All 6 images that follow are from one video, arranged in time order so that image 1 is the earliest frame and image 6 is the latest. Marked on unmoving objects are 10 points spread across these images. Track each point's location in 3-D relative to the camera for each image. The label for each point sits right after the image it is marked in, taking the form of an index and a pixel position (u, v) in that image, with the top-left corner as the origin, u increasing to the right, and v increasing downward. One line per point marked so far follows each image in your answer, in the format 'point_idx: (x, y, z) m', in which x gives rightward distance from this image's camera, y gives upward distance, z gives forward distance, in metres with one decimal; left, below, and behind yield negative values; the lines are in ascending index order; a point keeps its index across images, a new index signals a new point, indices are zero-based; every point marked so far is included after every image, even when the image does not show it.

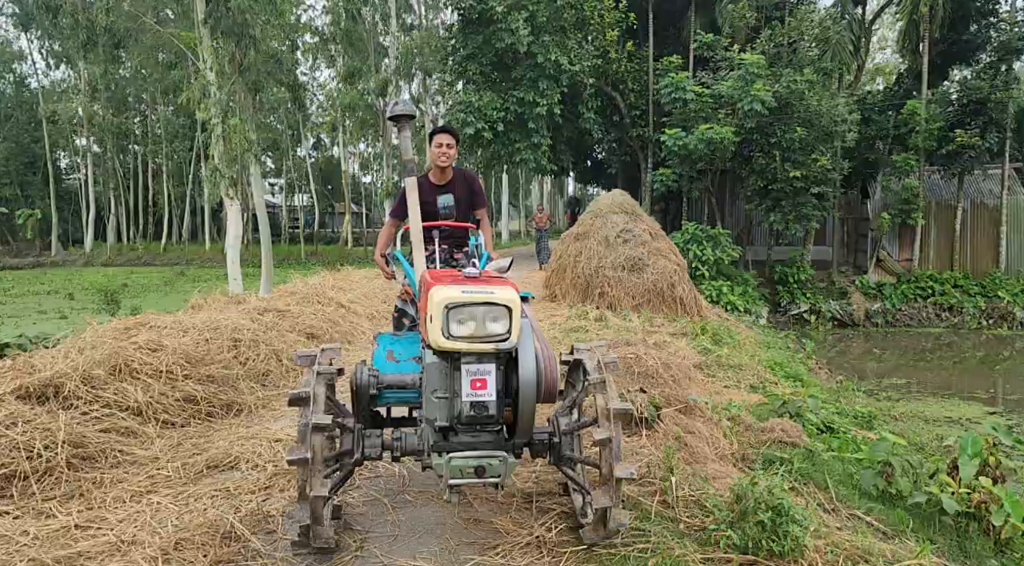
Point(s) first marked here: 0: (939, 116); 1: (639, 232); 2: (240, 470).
0: (+8.0, +3.1, +13.4) m
1: (+1.7, +0.7, +9.7) m
2: (-1.3, -0.9, +3.5) m
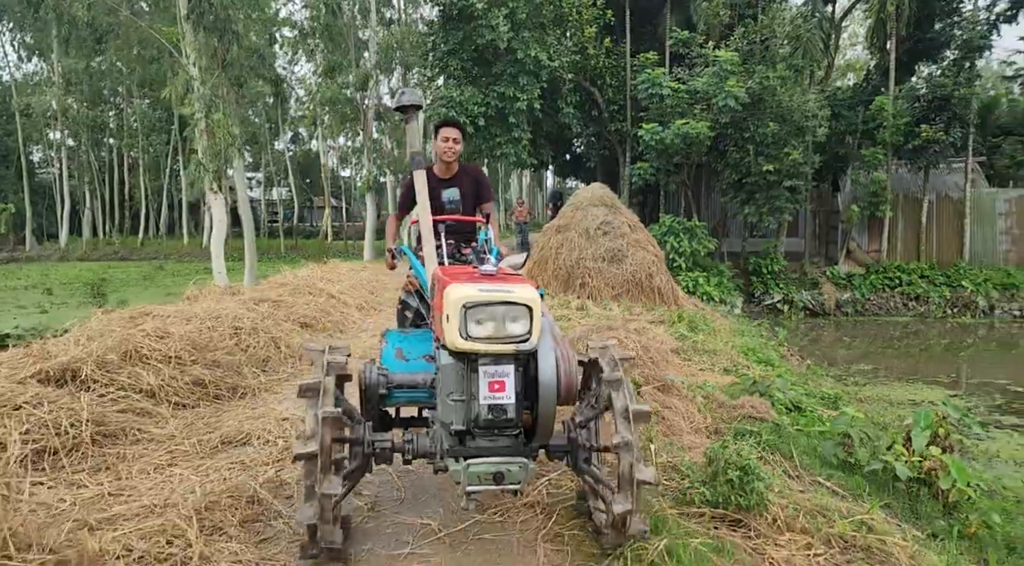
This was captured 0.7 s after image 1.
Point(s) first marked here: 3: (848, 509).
0: (+7.7, +3.3, +13.9) m
1: (+1.5, +0.8, +10.1) m
2: (-1.4, -0.9, +3.8) m
3: (+1.6, -1.1, +3.4) m
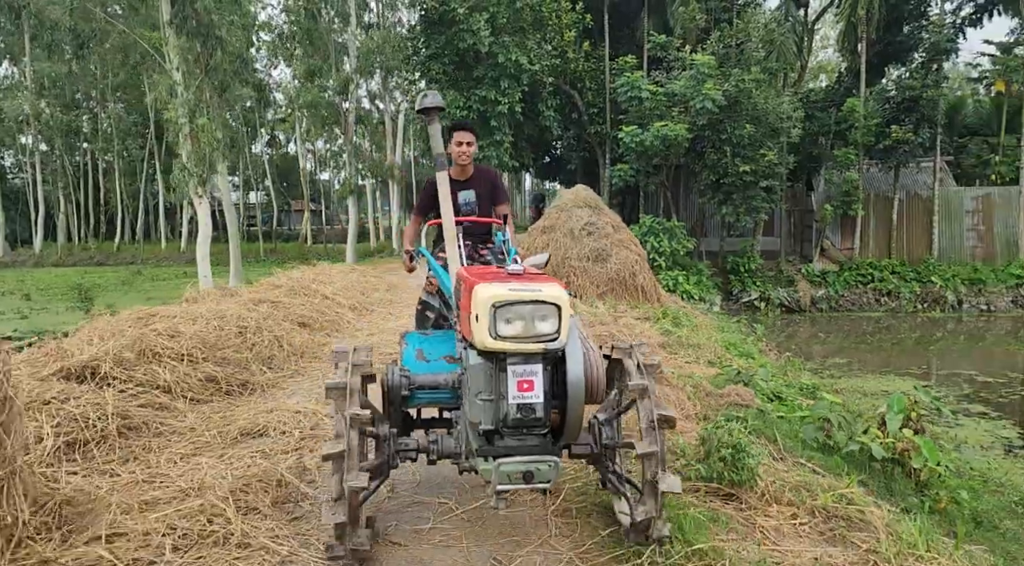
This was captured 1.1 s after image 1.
0: (+7.3, +3.4, +14.3) m
1: (+1.3, +0.8, +10.4) m
2: (-1.4, -0.9, +4.0) m
3: (+1.7, -1.0, +3.7) m
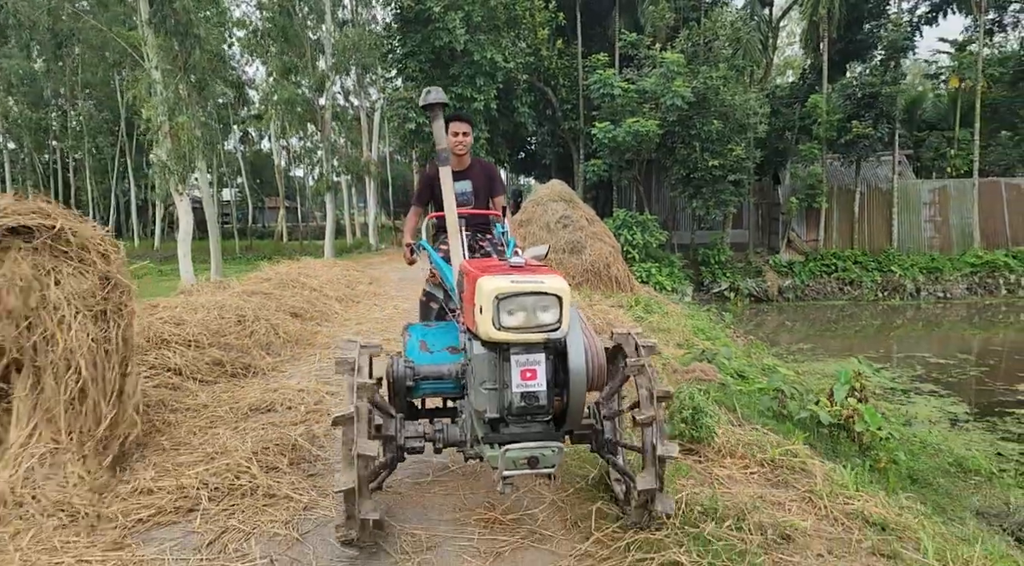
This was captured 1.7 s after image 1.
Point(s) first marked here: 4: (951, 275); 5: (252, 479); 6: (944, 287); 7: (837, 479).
0: (+6.8, +3.6, +15.0) m
1: (+1.0, +1.0, +10.8) m
2: (-1.4, -0.8, +4.4) m
3: (+1.6, -0.9, +4.2) m
4: (+9.4, +0.2, +15.2) m
5: (-1.2, -0.9, +3.3) m
6: (+9.1, -0.1, +15.0) m
7: (+1.6, -1.0, +3.6) m
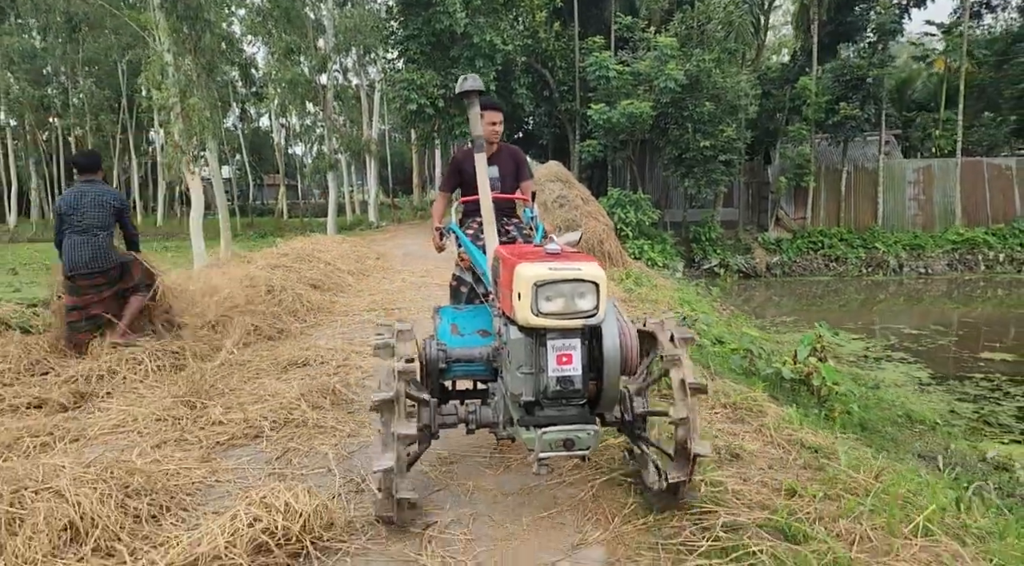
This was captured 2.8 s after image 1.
0: (+6.8, +4.2, +15.6) m
1: (+1.0, +1.4, +11.5) m
2: (-1.4, -0.6, +5.1) m
3: (+1.6, -0.7, +4.9) m
4: (+9.3, +0.7, +15.9) m
5: (-1.2, -0.7, +4.0) m
6: (+9.1, +0.4, +15.7) m
7: (+1.7, -0.8, +4.4) m
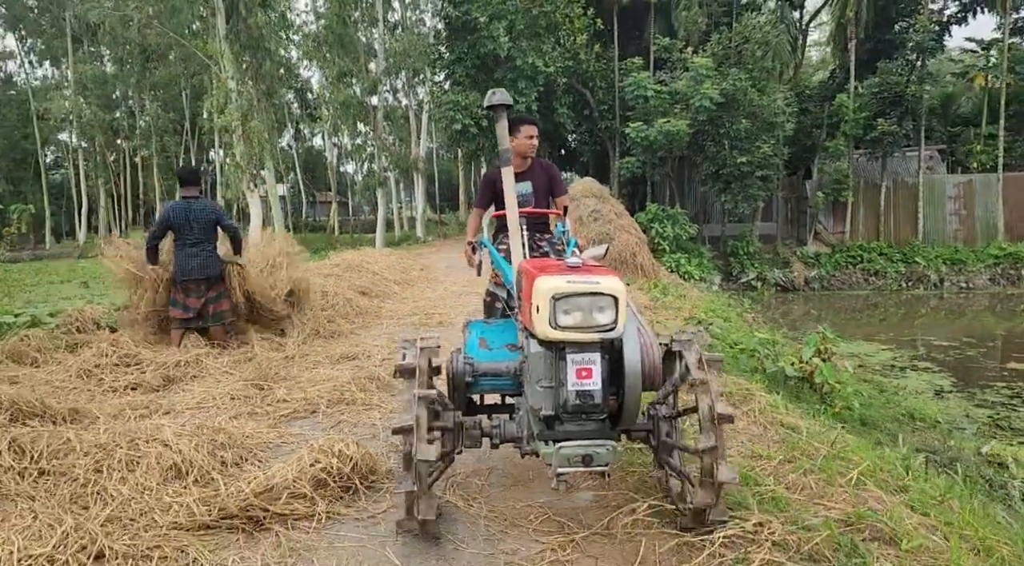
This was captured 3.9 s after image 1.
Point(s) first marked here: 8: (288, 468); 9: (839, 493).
0: (+7.7, +3.9, +15.9) m
1: (+1.6, +1.2, +12.1) m
2: (-1.2, -0.6, +5.8) m
3: (+1.8, -0.8, +5.5) m
4: (+10.2, +0.4, +16.0) m
5: (-1.0, -0.7, +4.7) m
6: (+9.9, +0.1, +15.8) m
7: (+1.8, -0.8, +4.9) m
8: (-1.0, -0.9, +3.3) m
9: (+1.4, -0.9, +3.0) m
